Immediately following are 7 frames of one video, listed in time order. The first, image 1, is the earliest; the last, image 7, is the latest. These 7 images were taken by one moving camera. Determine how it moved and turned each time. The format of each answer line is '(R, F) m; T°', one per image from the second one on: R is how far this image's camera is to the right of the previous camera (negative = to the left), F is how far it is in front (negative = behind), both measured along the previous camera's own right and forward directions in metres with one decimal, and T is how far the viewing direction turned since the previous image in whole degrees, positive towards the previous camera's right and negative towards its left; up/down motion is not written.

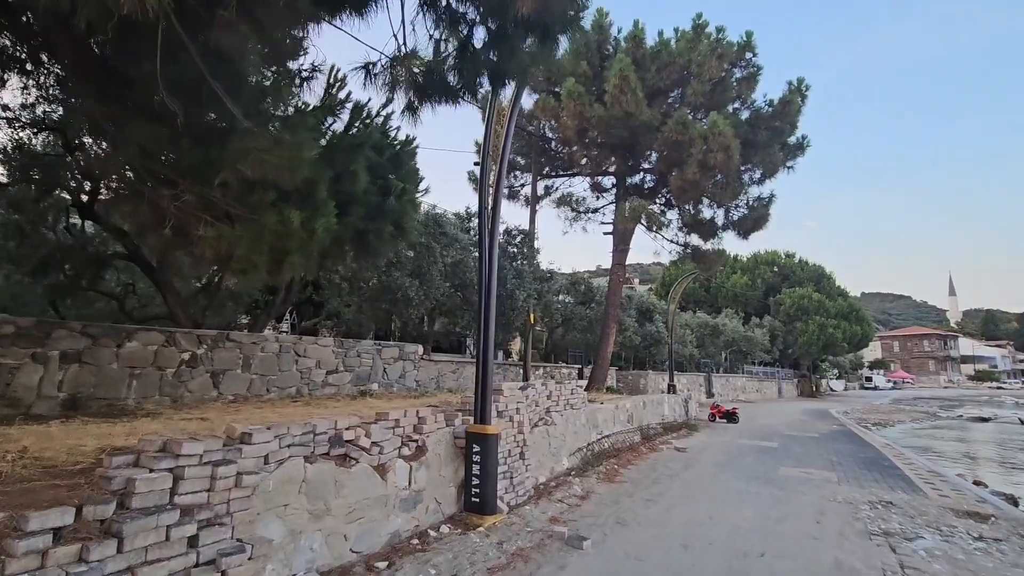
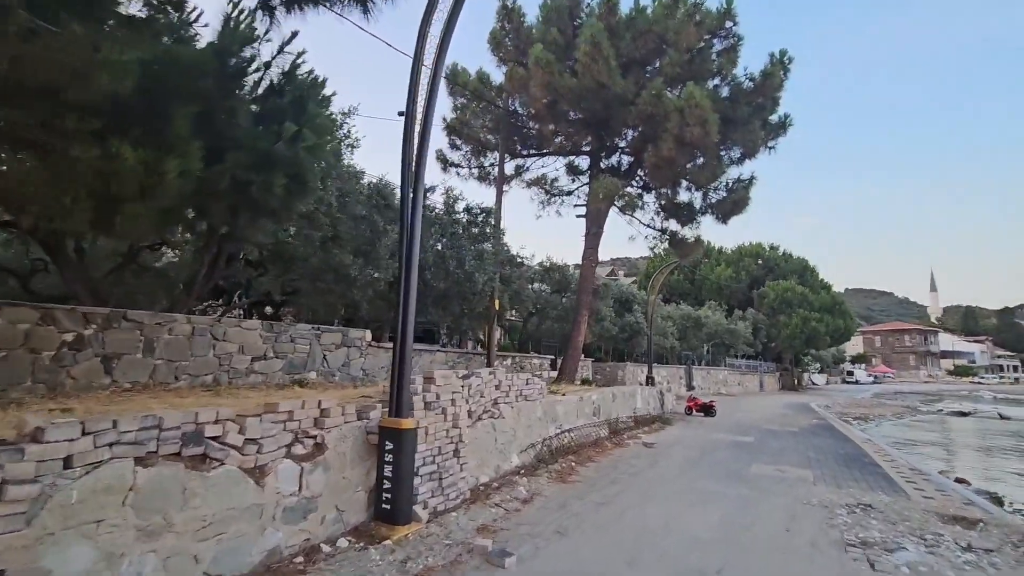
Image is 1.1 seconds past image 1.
(+0.8, +1.0) m; +1°
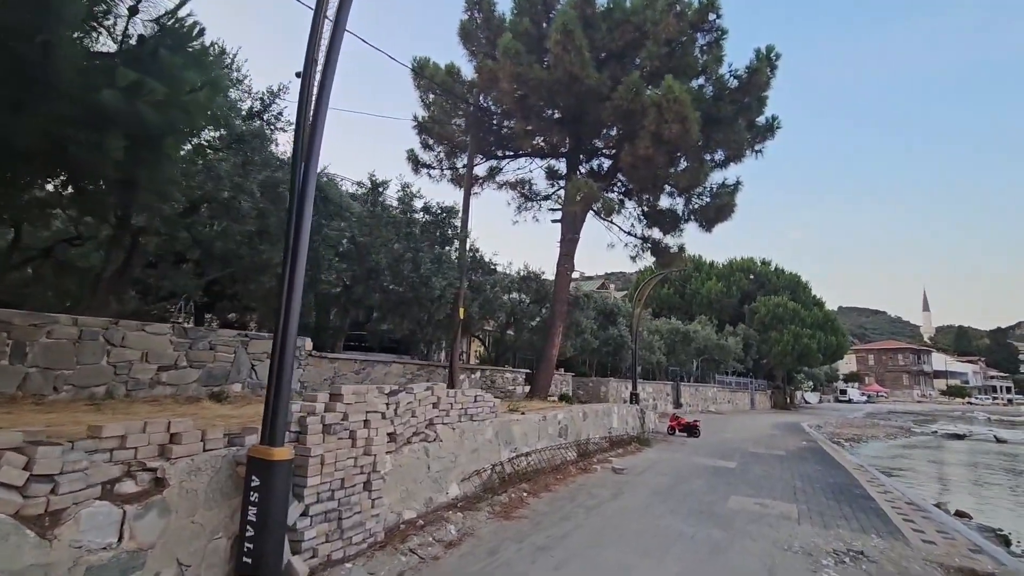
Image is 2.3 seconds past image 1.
(+0.8, +1.1) m; +1°
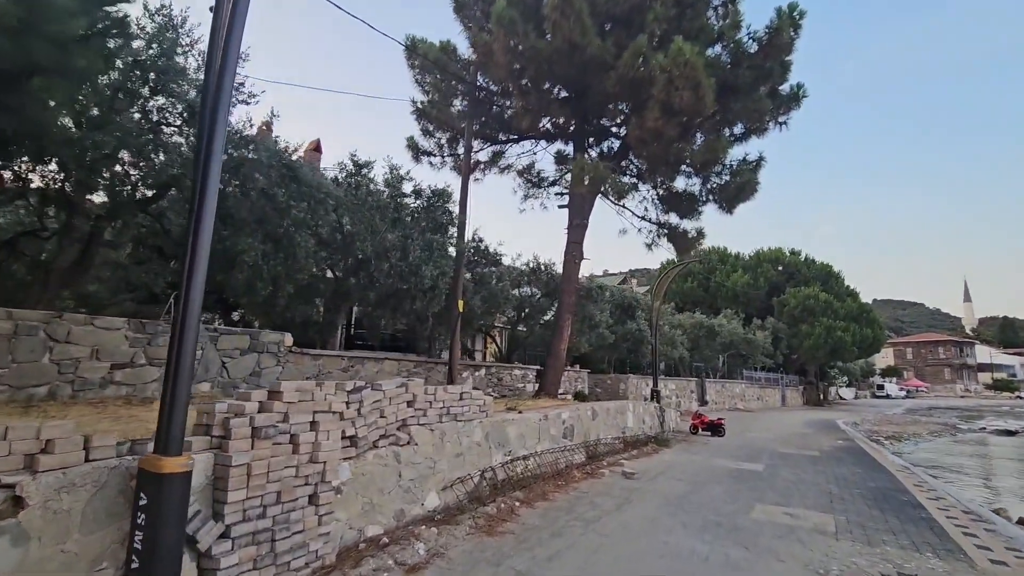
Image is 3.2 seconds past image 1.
(+0.6, +1.0) m; -3°
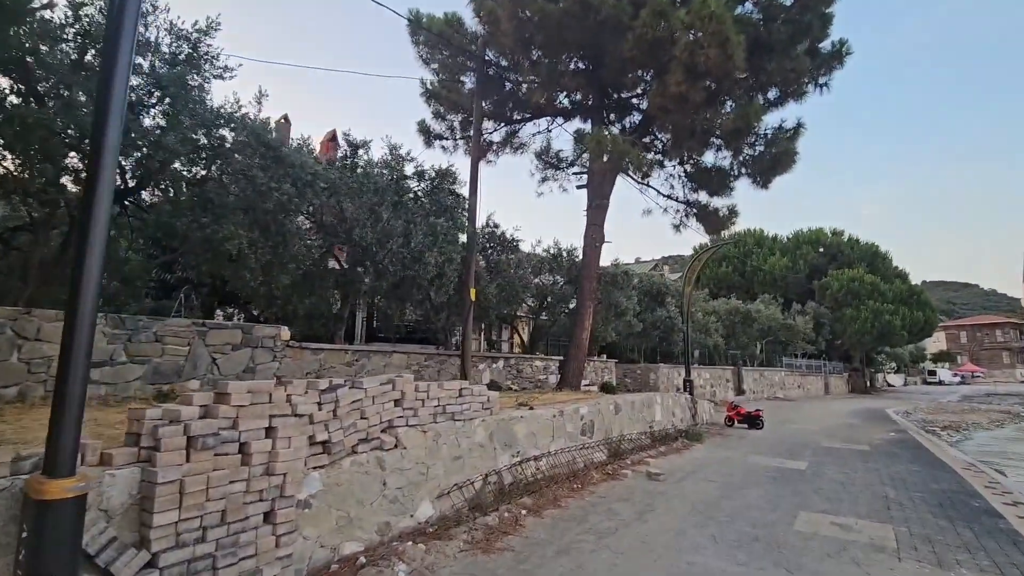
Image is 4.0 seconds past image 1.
(+0.4, +0.9) m; -4°
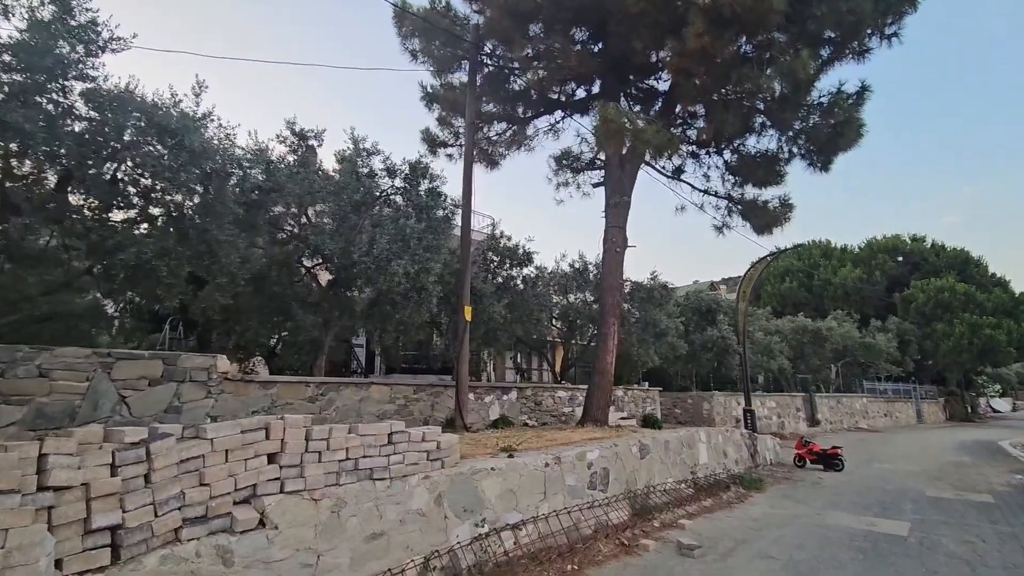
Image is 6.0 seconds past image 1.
(+1.1, +2.1) m; -6°
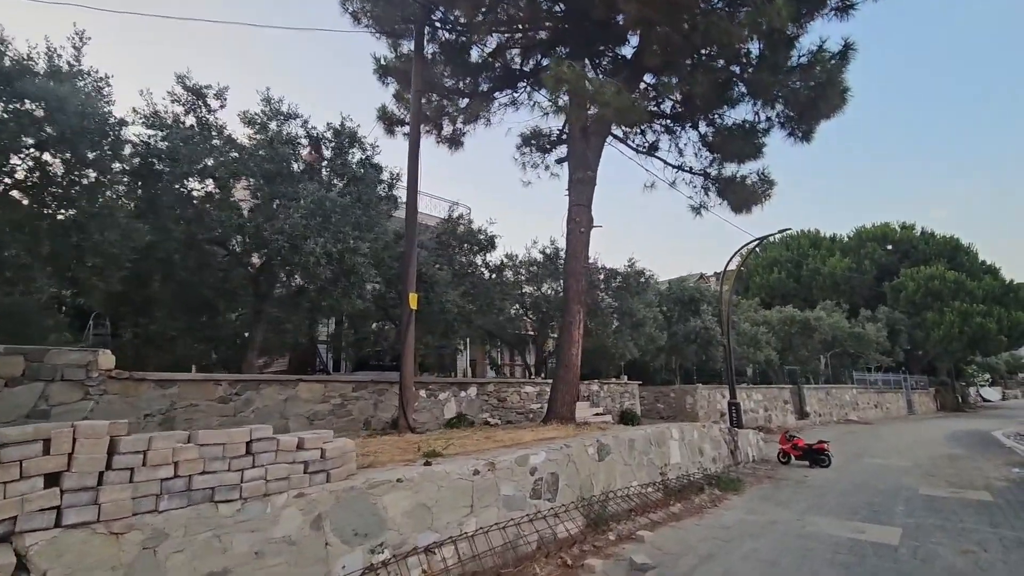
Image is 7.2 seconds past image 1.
(+0.8, +1.0) m; +1°
